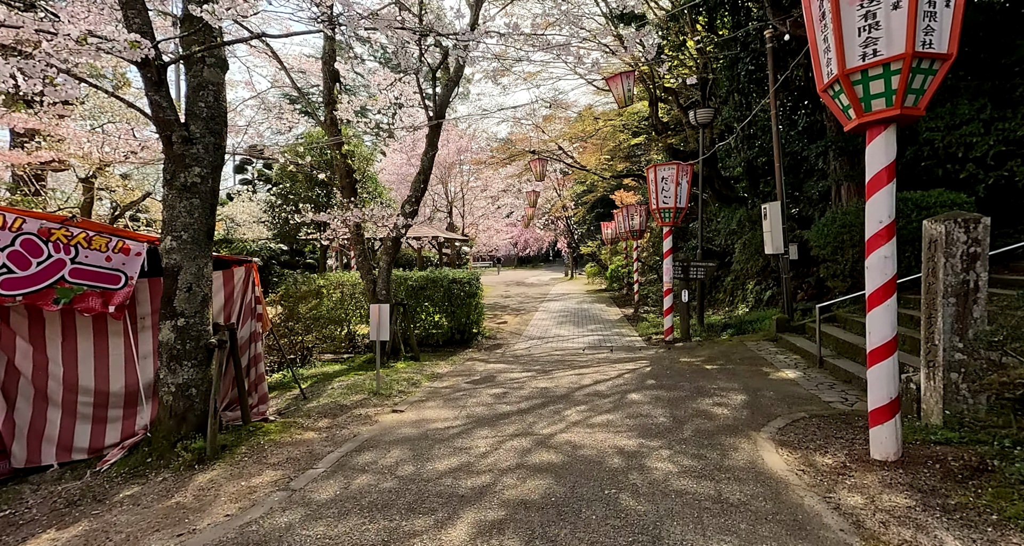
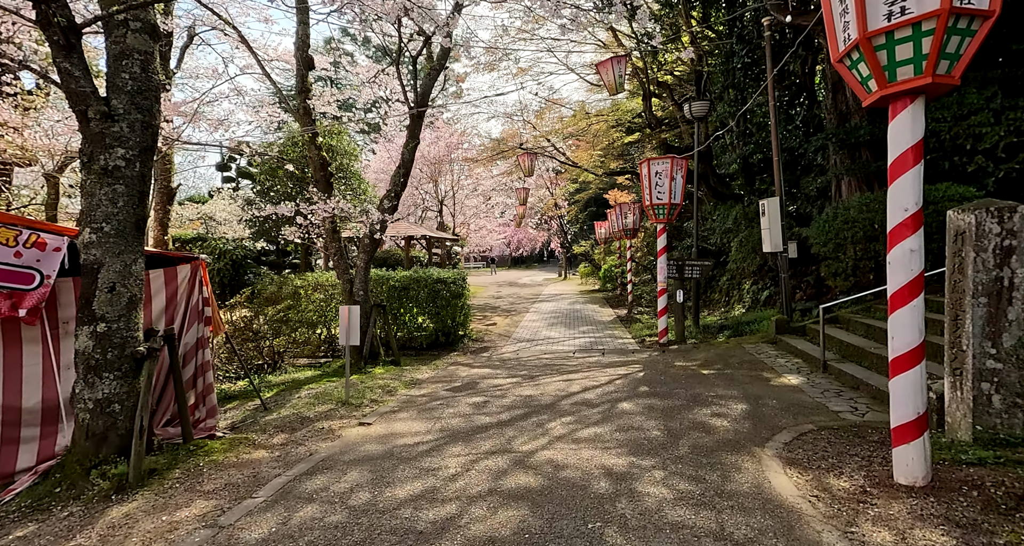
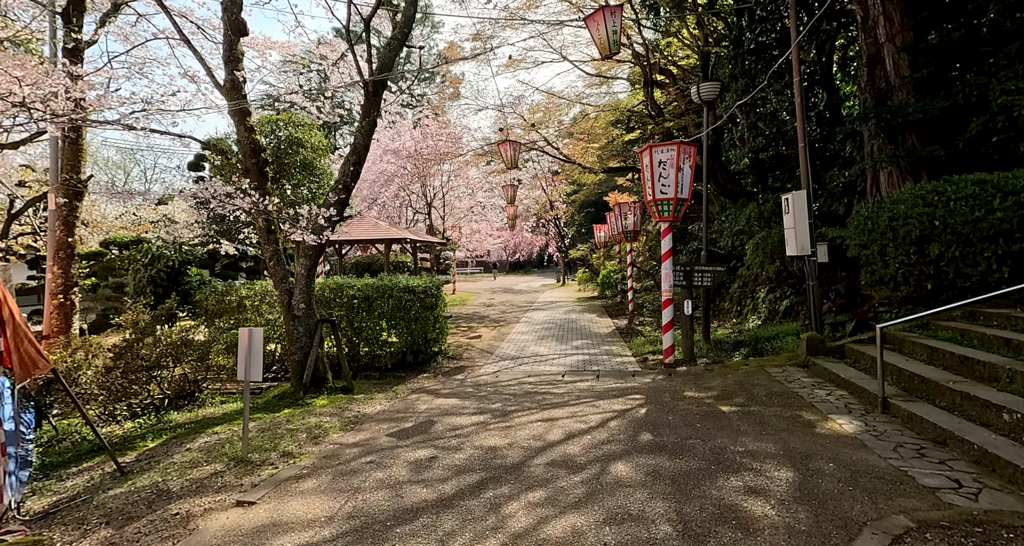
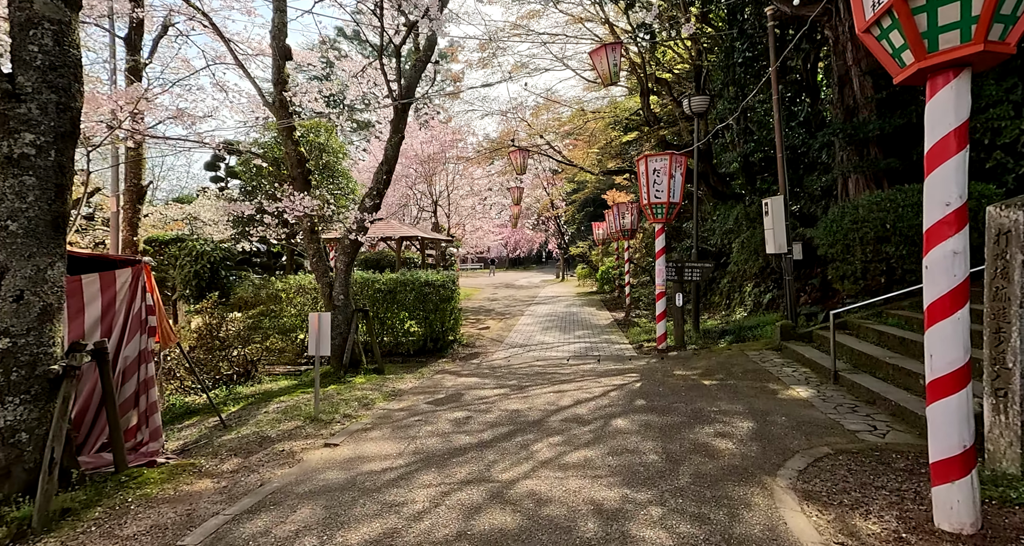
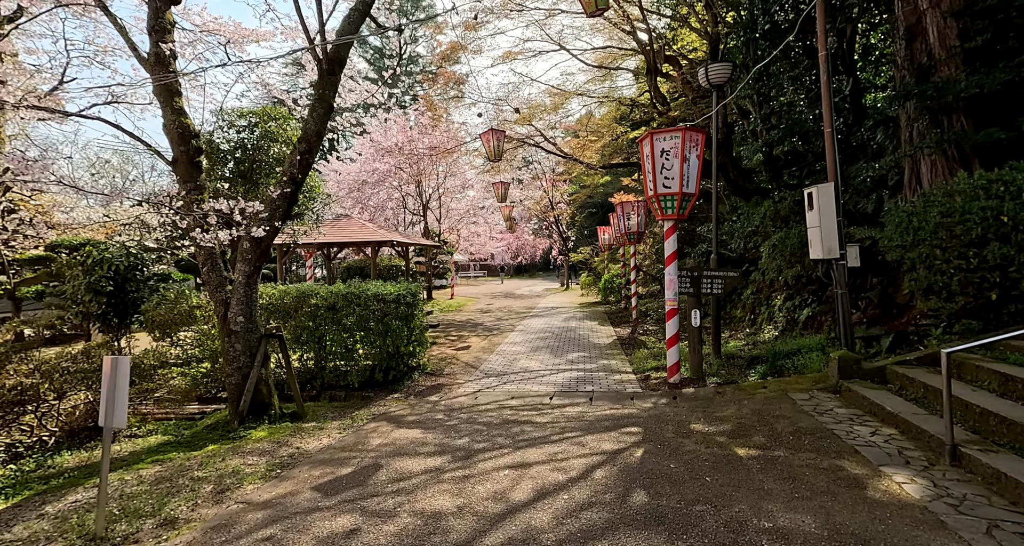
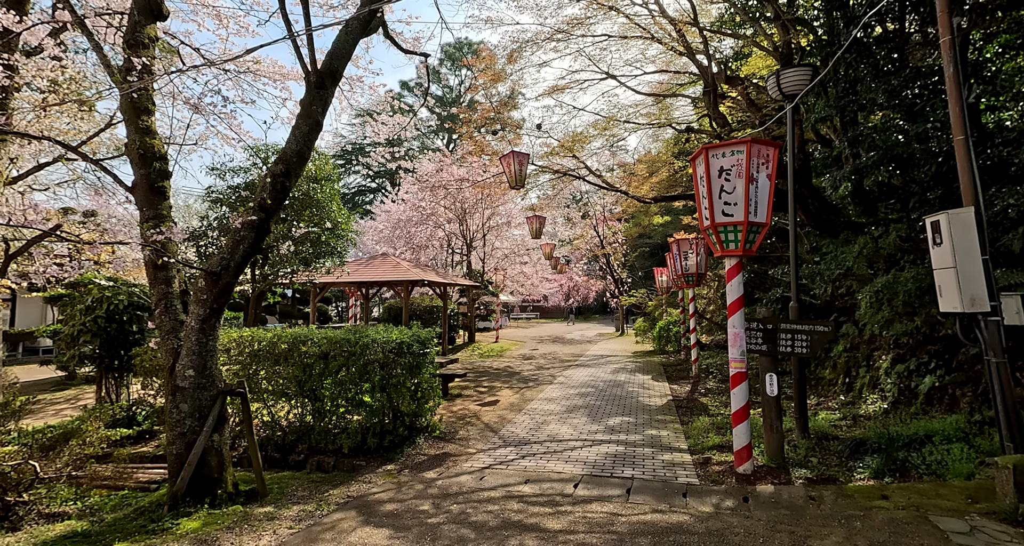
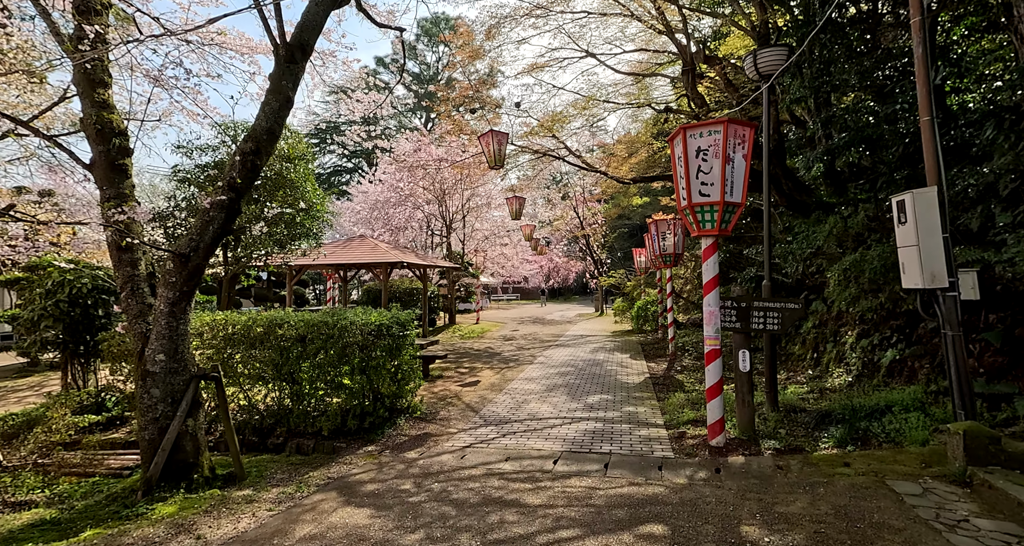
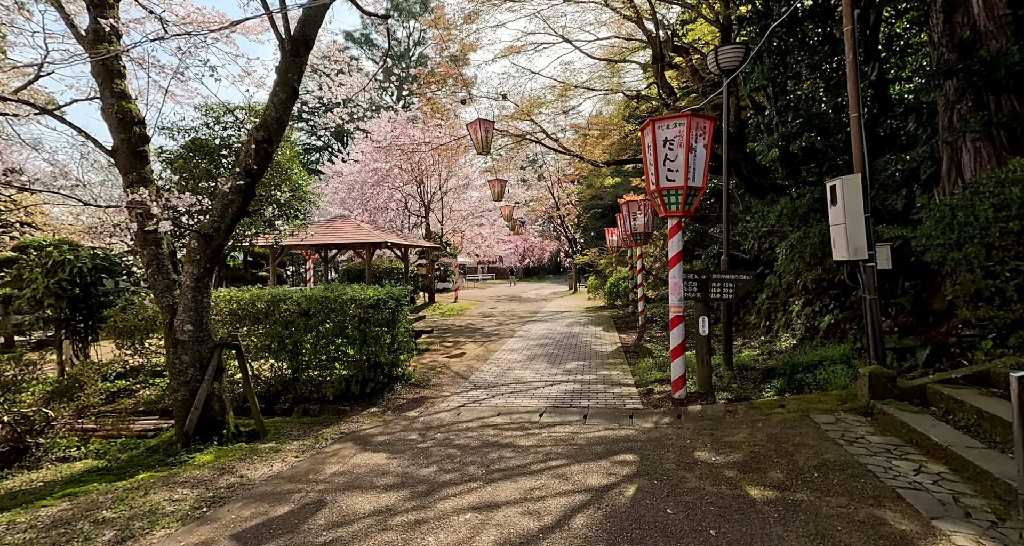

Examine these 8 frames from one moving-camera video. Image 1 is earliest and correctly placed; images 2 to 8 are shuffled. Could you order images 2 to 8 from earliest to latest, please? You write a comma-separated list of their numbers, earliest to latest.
2, 4, 3, 5, 8, 7, 6
